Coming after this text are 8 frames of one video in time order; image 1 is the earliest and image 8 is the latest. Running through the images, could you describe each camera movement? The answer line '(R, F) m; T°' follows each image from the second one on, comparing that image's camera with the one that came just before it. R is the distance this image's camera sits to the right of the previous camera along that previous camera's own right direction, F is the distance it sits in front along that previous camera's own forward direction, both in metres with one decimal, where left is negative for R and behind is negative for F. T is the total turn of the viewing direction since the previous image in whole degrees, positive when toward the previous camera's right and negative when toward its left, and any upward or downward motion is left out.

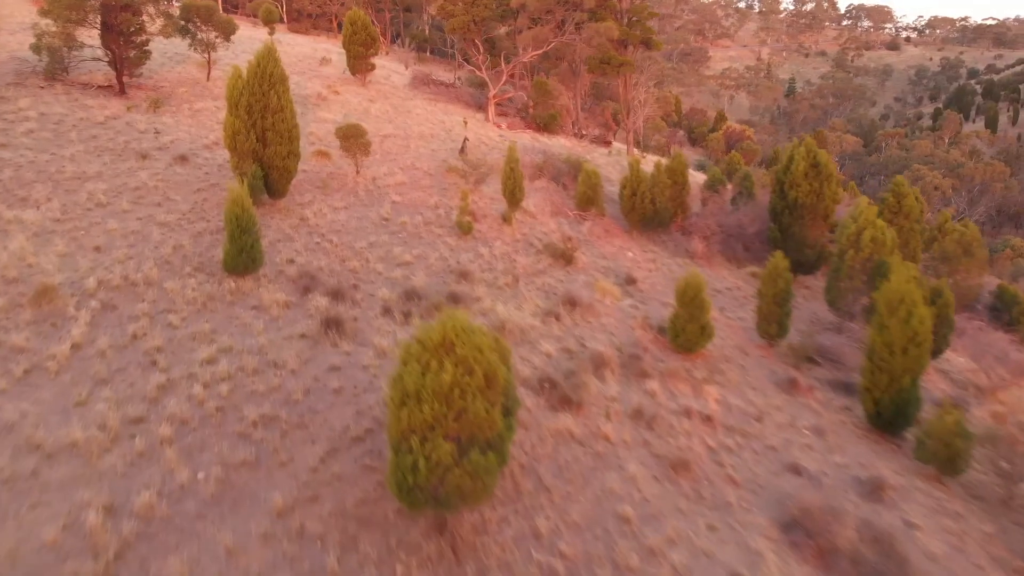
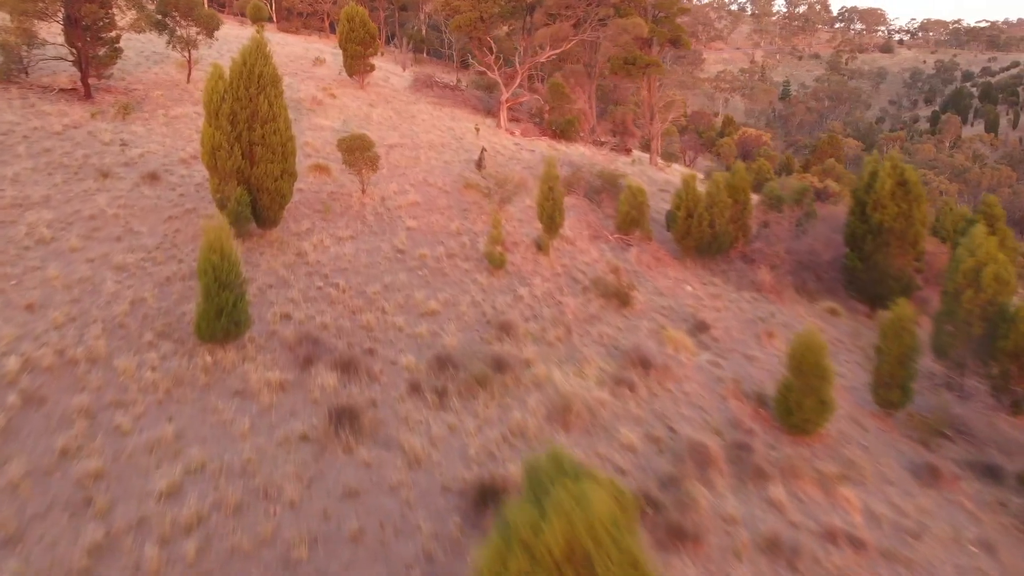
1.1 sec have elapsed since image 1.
(-0.6, +2.2) m; +1°
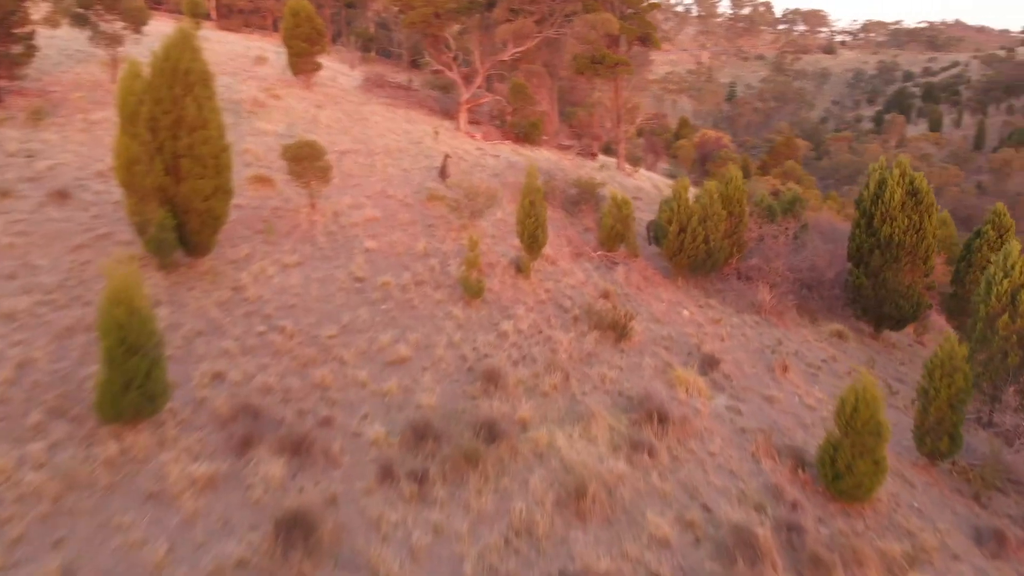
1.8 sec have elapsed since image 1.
(-0.3, +1.4) m; +3°
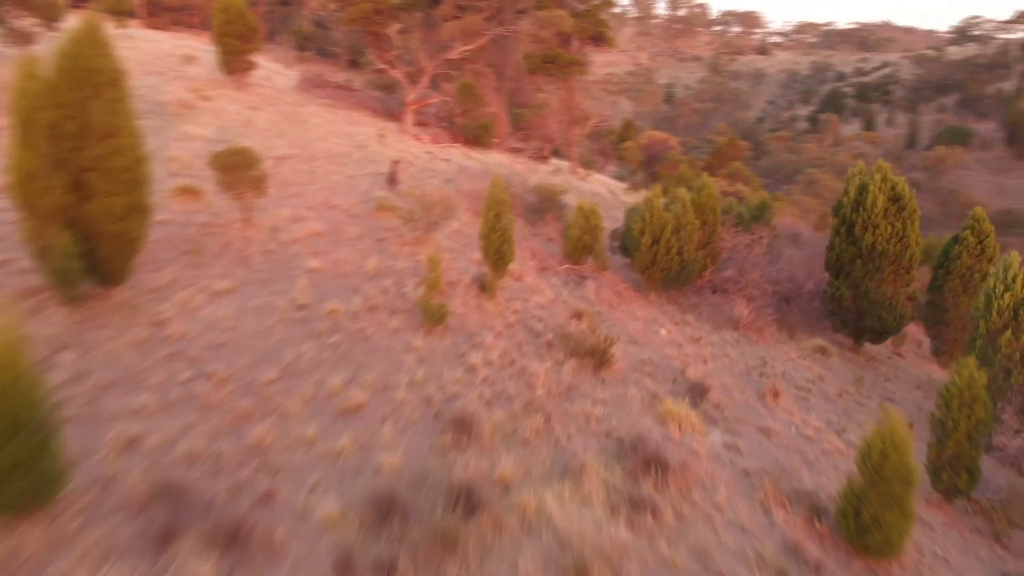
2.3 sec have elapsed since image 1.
(-0.2, +0.9) m; +4°
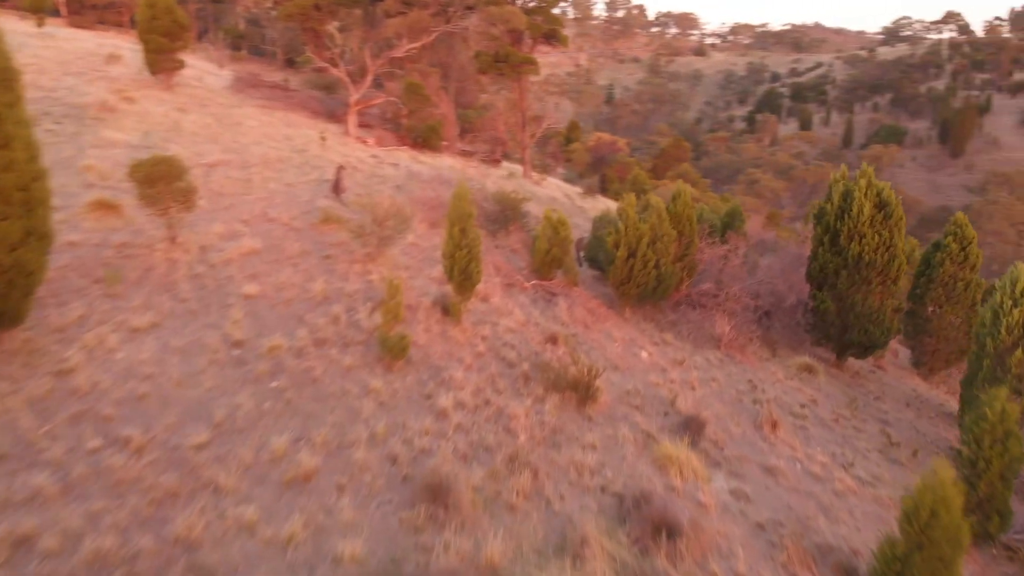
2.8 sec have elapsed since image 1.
(-0.2, +0.9) m; +4°
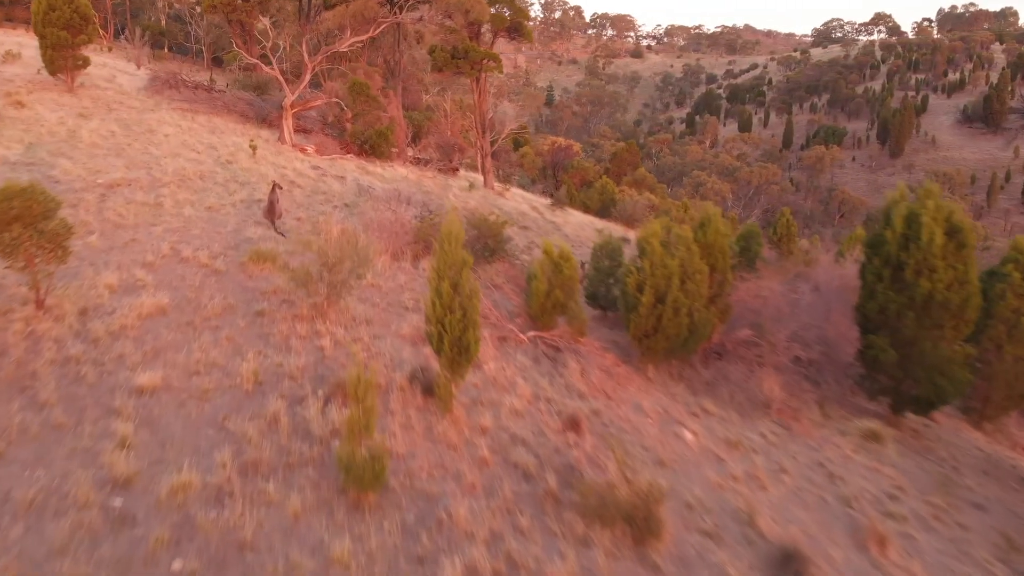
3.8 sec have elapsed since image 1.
(-0.4, +2.1) m; +4°
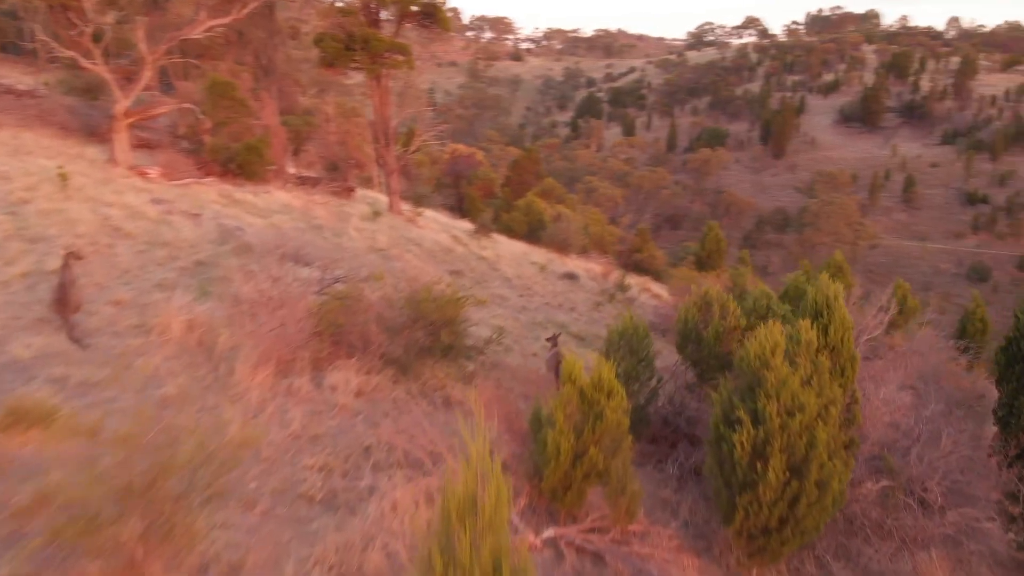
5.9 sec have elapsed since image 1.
(-0.5, +3.4) m; +8°
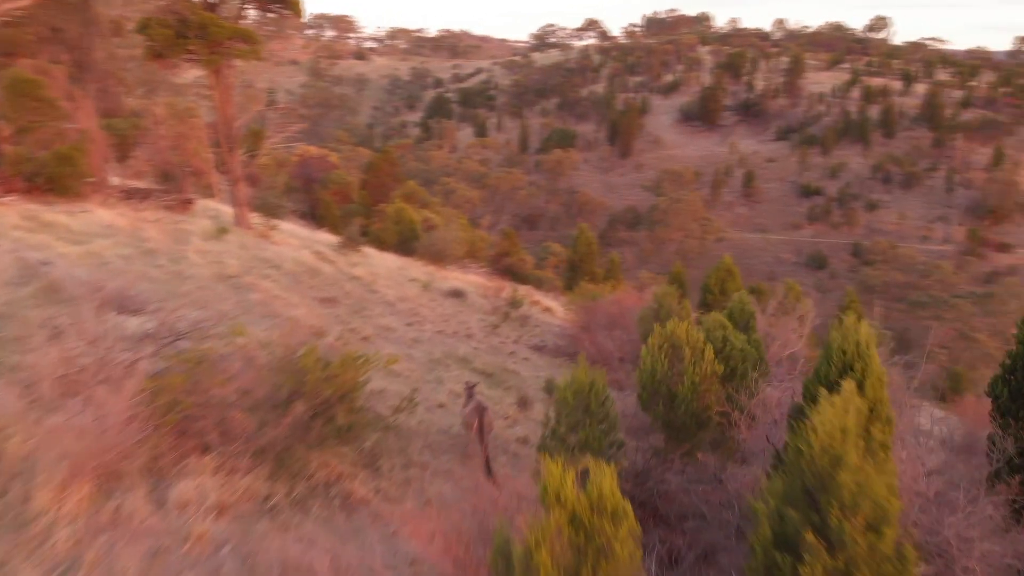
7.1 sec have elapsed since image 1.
(-0.3, +1.4) m; +10°
